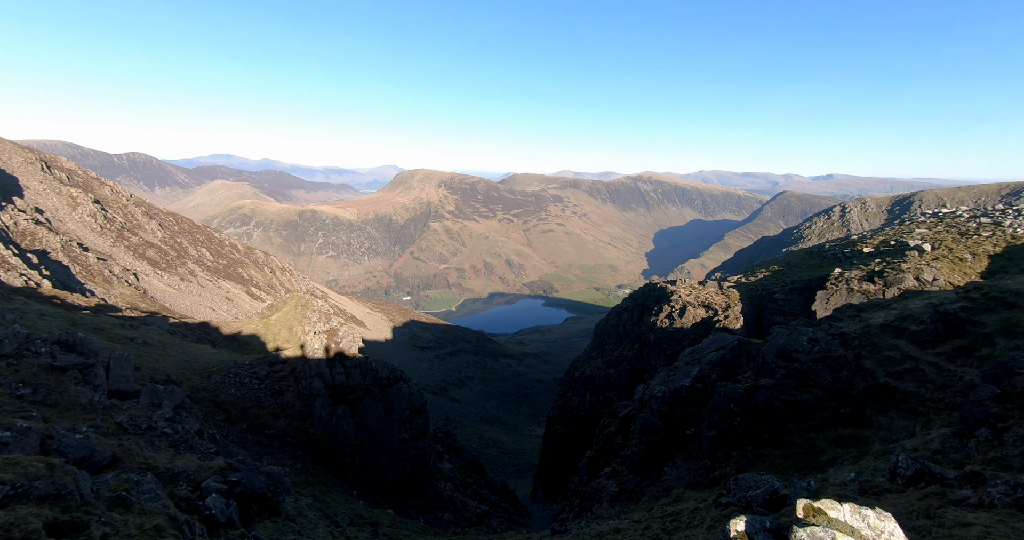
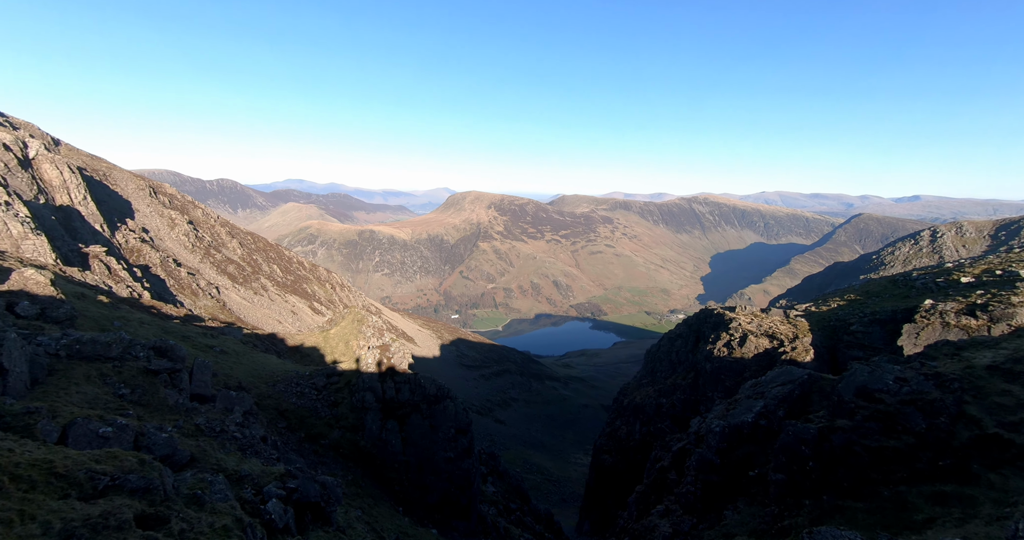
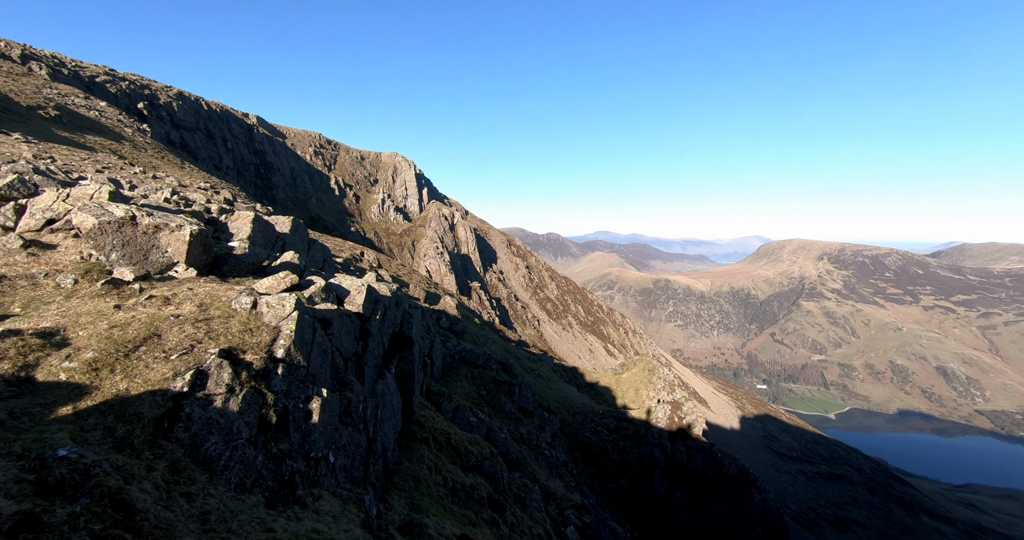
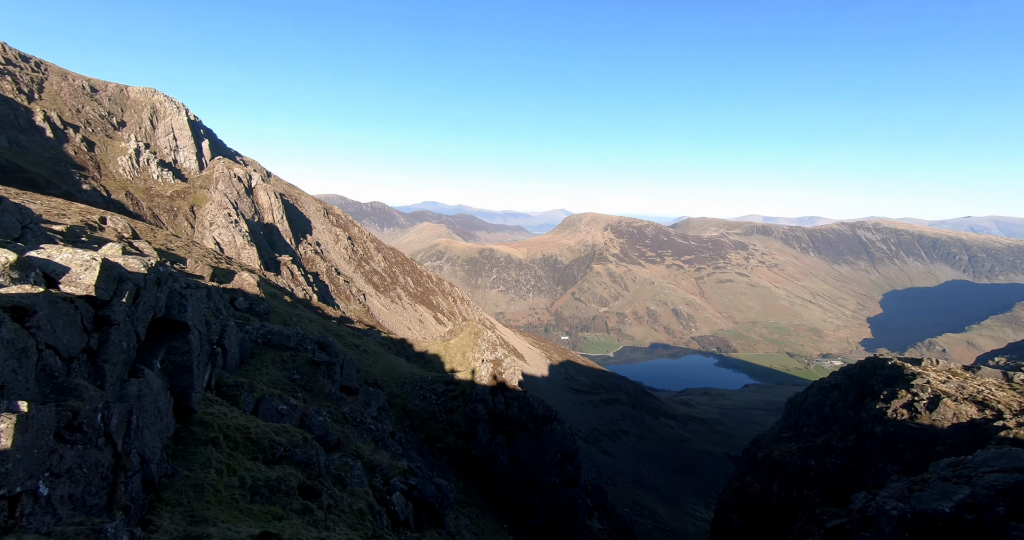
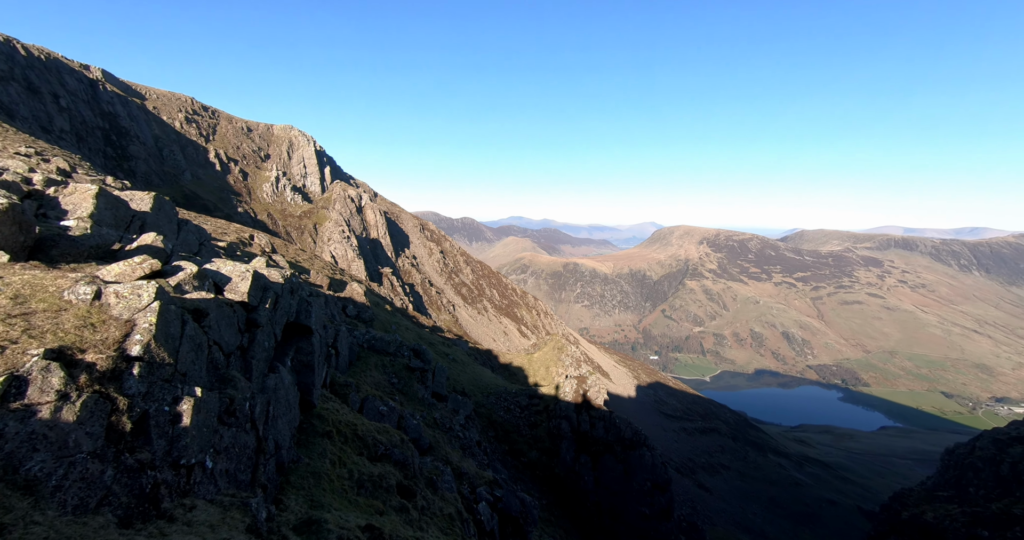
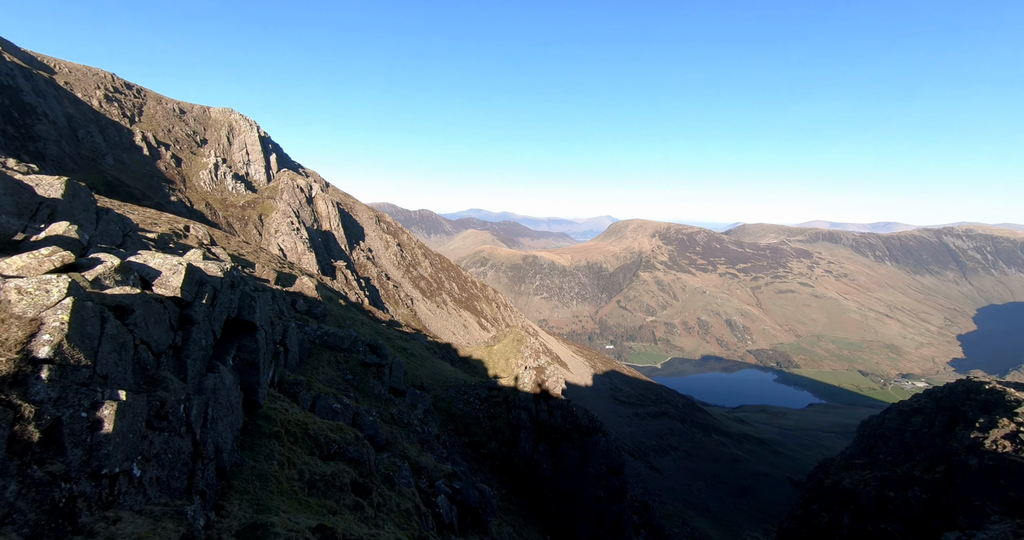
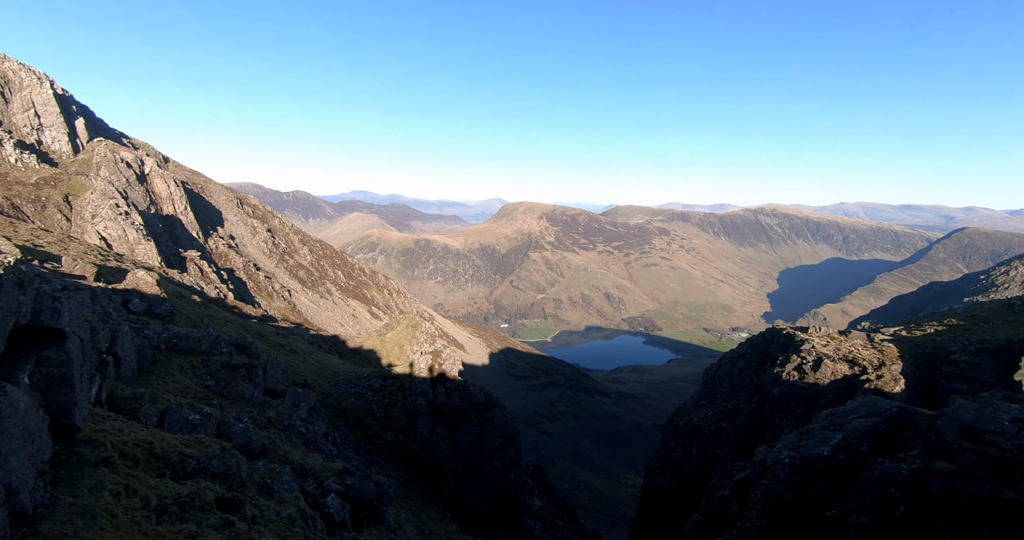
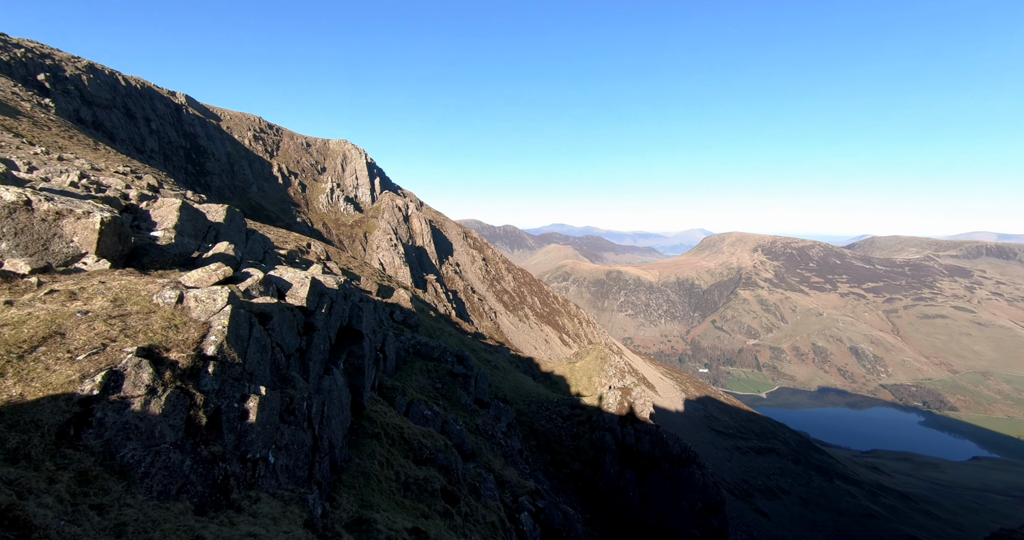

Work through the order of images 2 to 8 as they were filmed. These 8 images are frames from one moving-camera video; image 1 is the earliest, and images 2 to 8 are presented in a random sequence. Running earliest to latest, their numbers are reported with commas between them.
2, 7, 4, 6, 5, 8, 3
